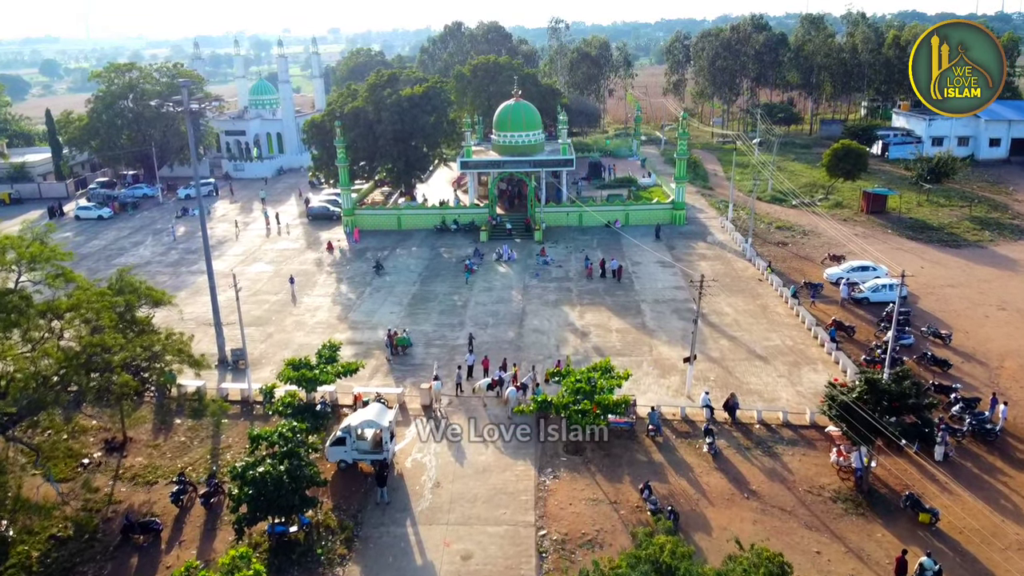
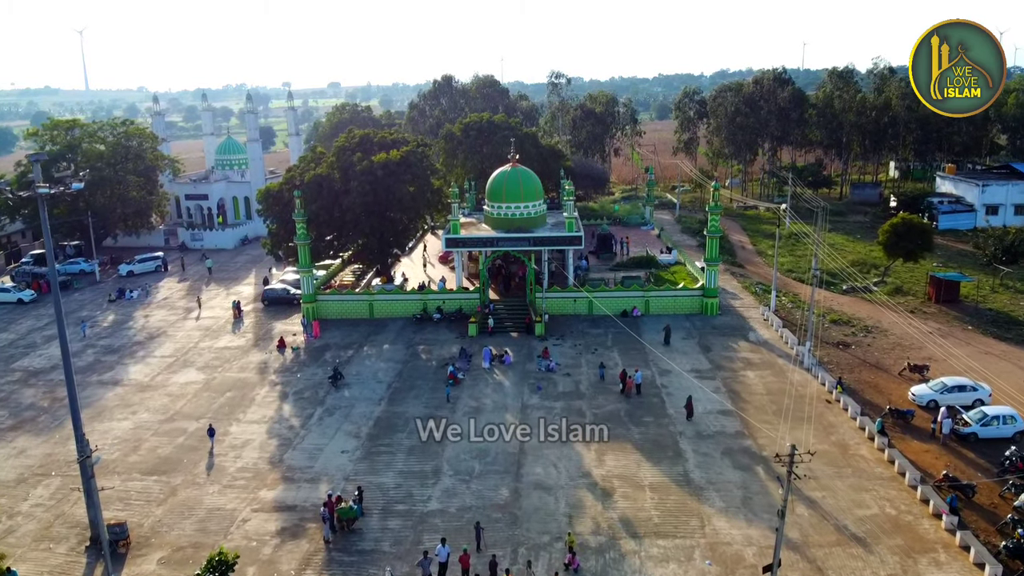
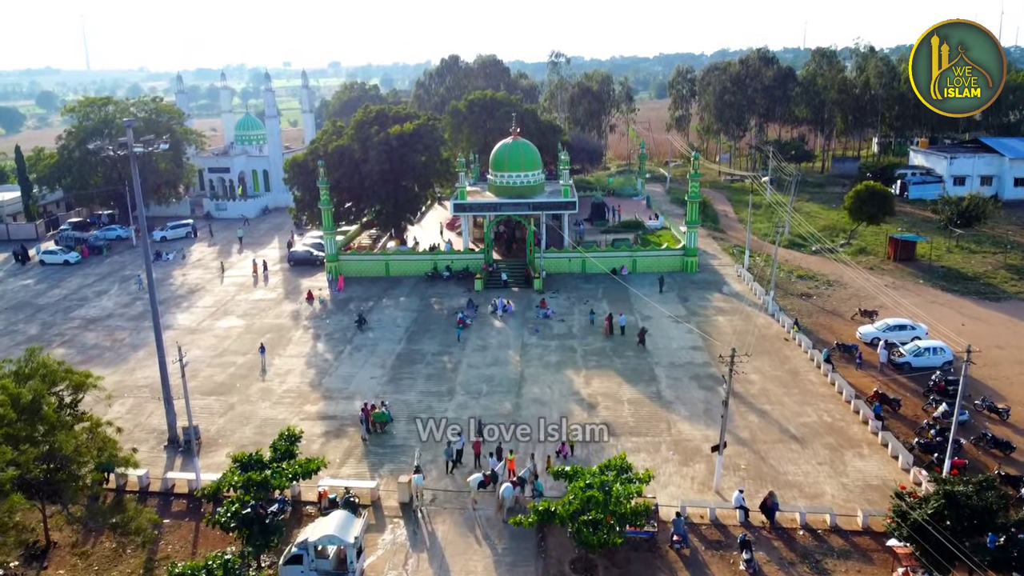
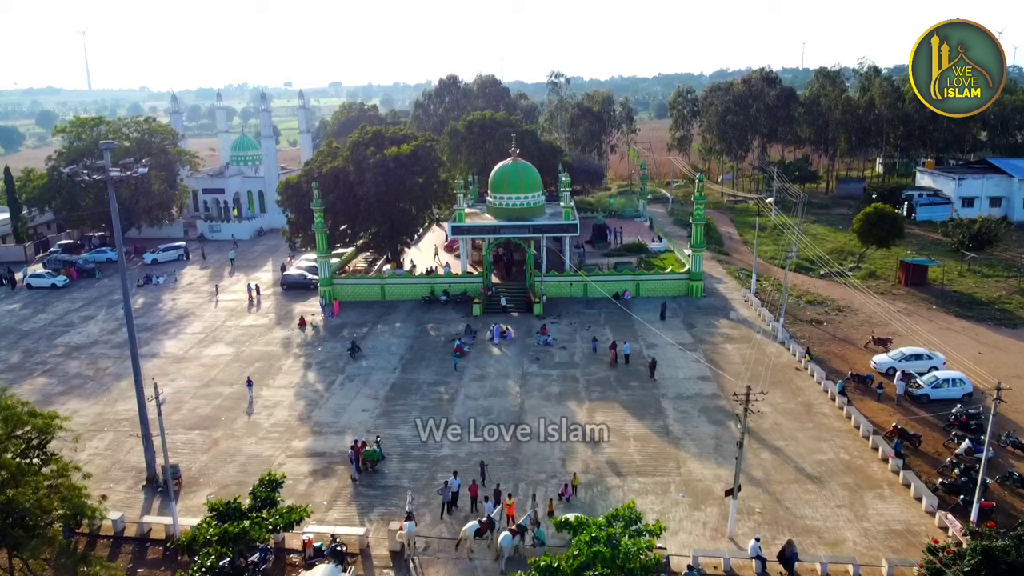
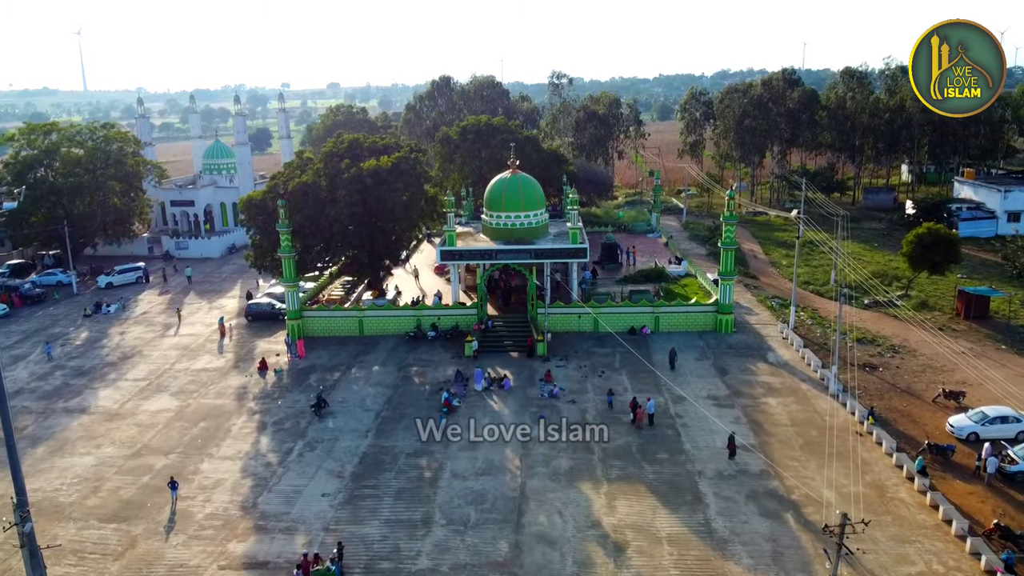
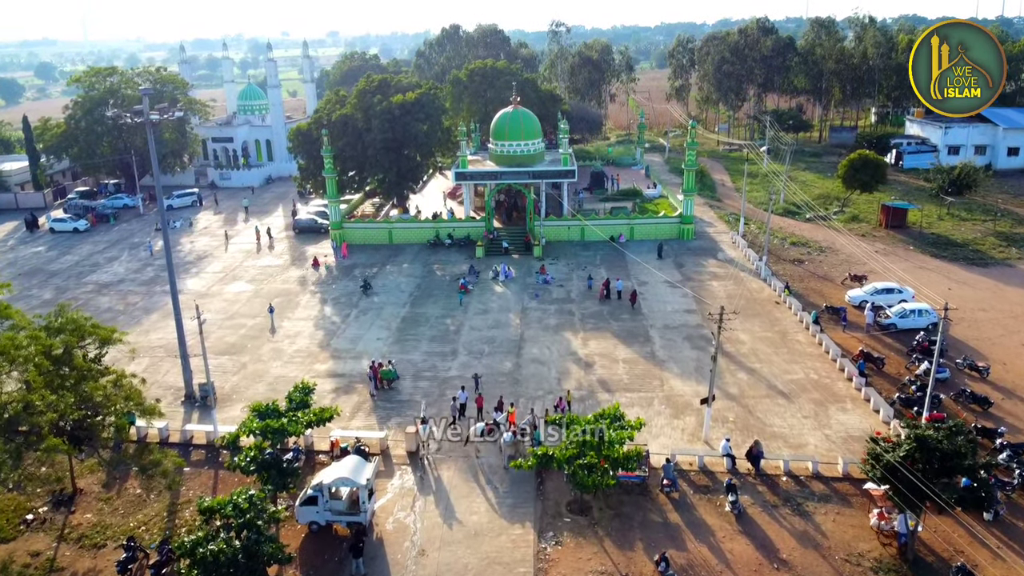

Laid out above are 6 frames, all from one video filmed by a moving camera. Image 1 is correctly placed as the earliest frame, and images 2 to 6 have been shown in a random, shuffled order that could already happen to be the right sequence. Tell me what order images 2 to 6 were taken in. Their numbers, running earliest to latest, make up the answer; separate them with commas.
6, 3, 4, 2, 5
